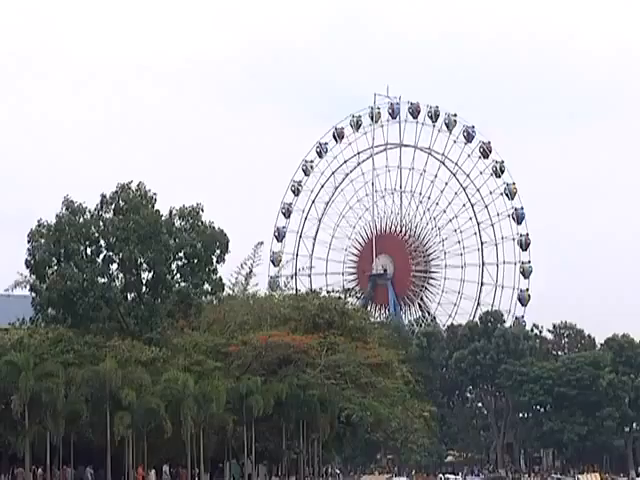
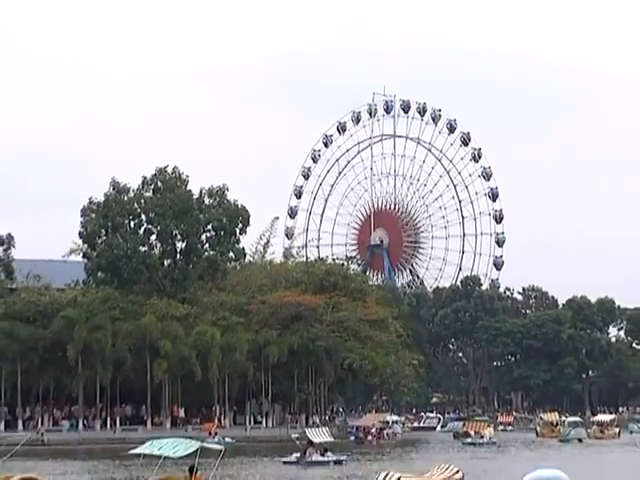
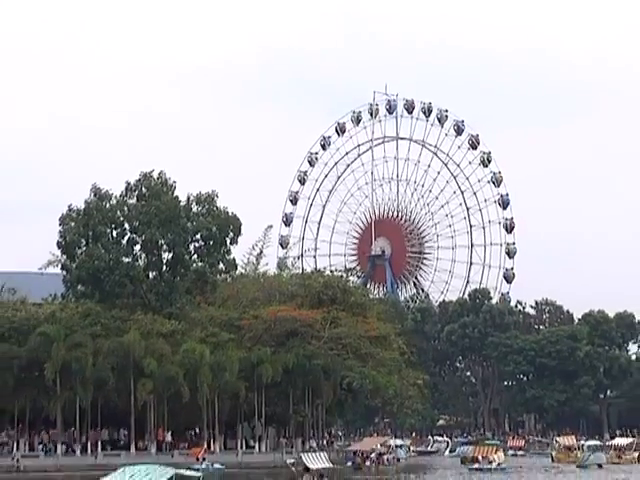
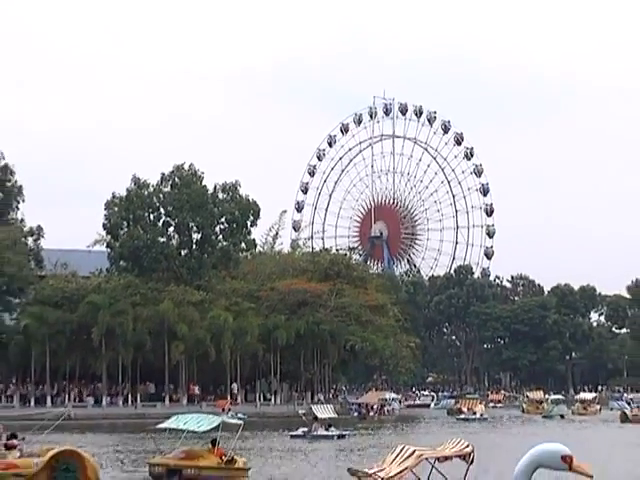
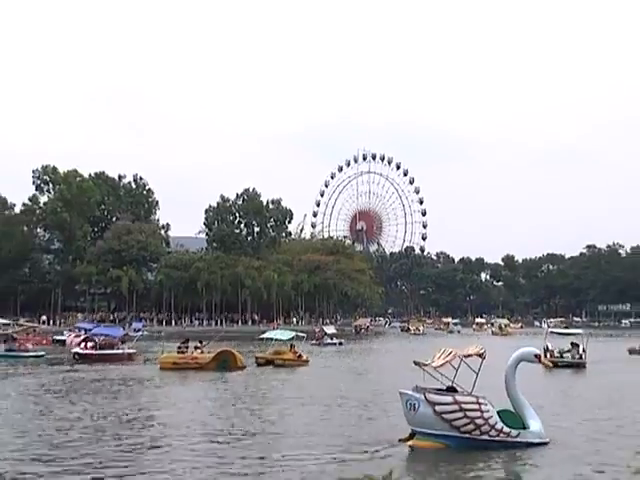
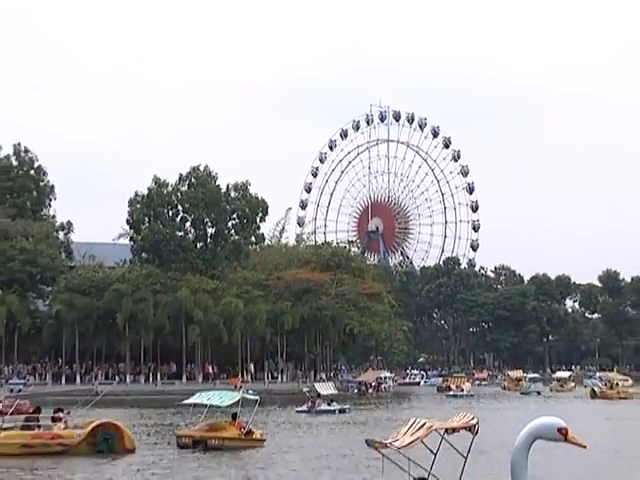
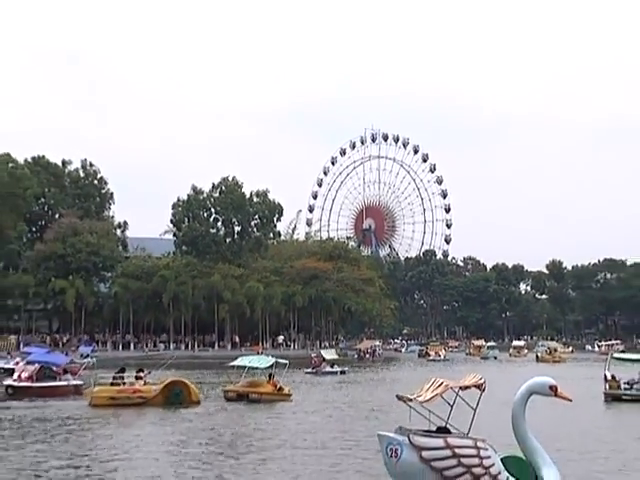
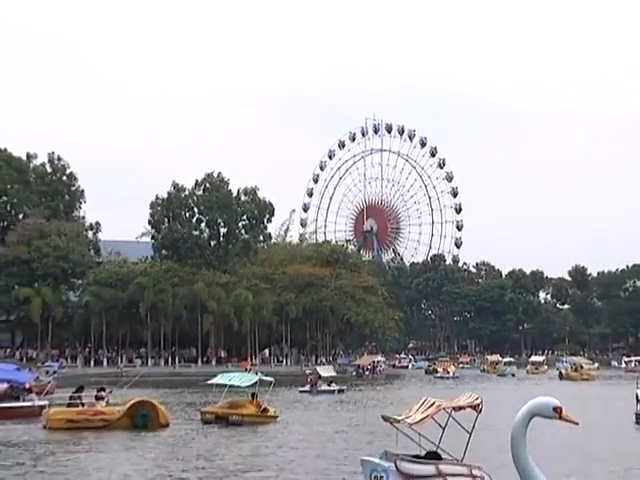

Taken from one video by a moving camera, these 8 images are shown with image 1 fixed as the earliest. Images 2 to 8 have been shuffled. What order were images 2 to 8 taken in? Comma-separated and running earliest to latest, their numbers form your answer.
3, 2, 4, 6, 8, 7, 5
